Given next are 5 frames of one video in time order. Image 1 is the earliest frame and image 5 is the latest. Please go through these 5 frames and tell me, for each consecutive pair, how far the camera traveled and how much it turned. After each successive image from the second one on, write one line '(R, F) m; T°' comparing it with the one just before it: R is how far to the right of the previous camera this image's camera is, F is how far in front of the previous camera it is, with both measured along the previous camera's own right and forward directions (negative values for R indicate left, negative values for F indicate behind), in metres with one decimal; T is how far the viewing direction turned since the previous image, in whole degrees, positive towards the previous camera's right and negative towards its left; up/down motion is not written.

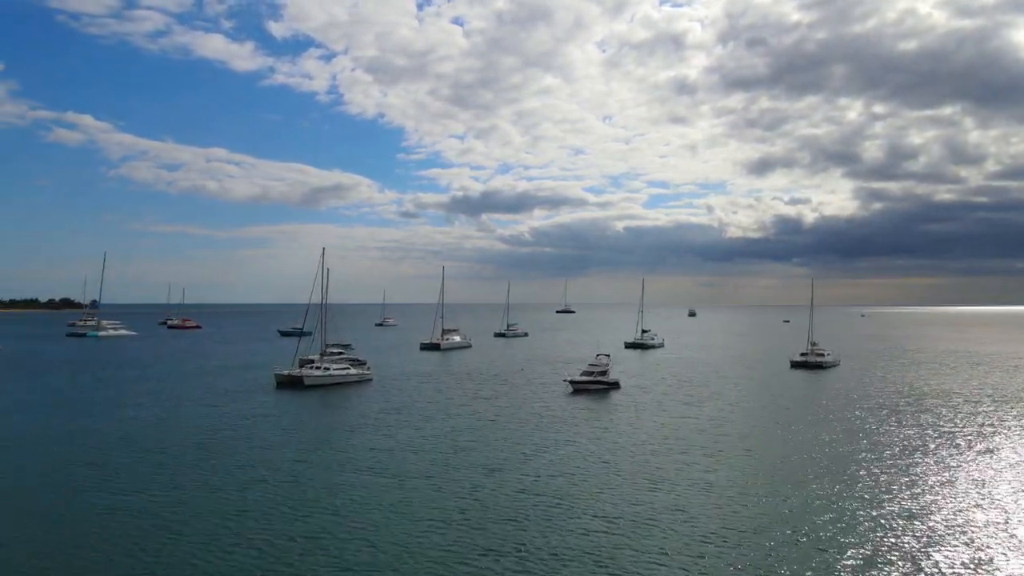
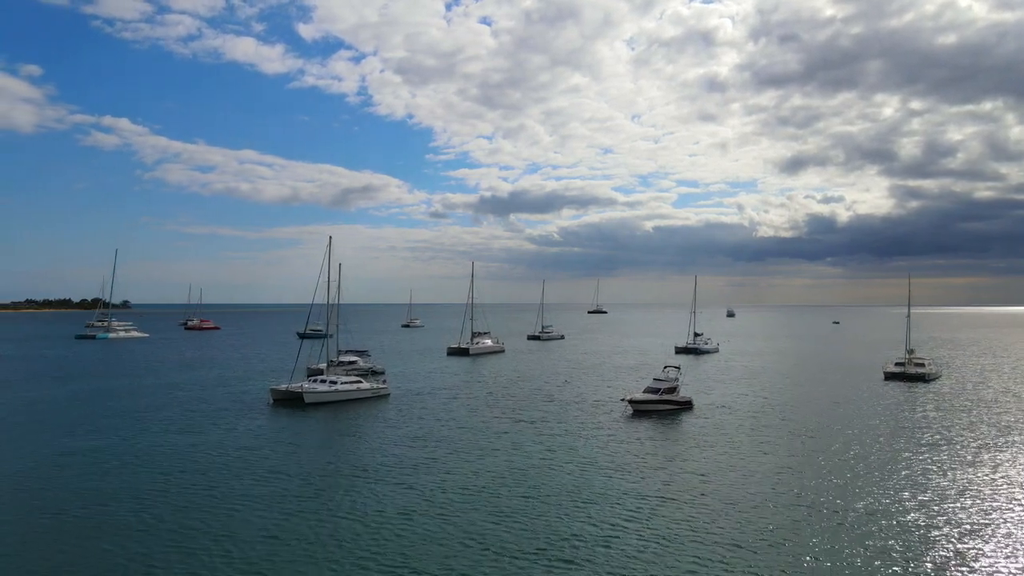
(-1.4, +11.3) m; -3°
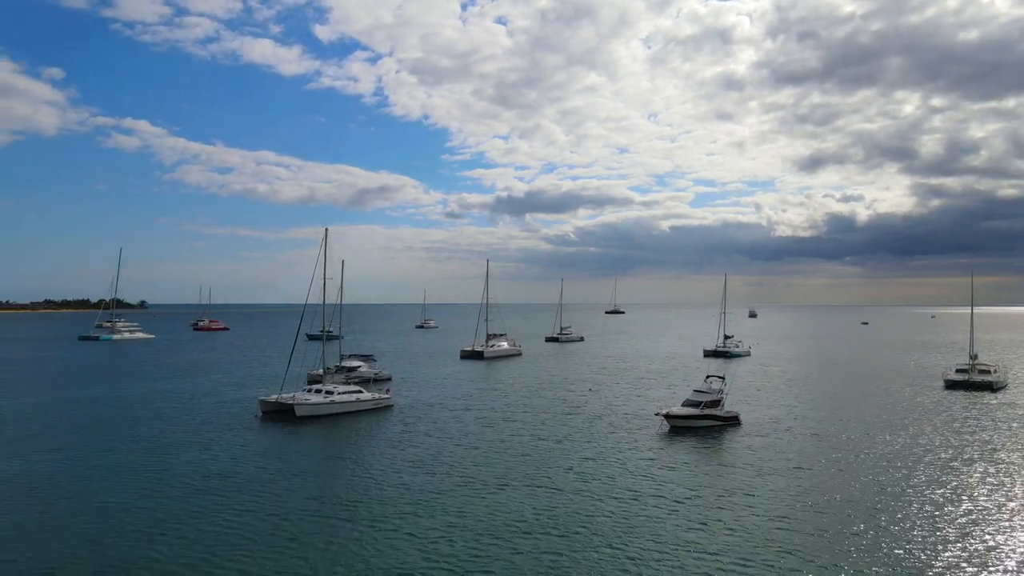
(-0.2, +6.0) m; -1°
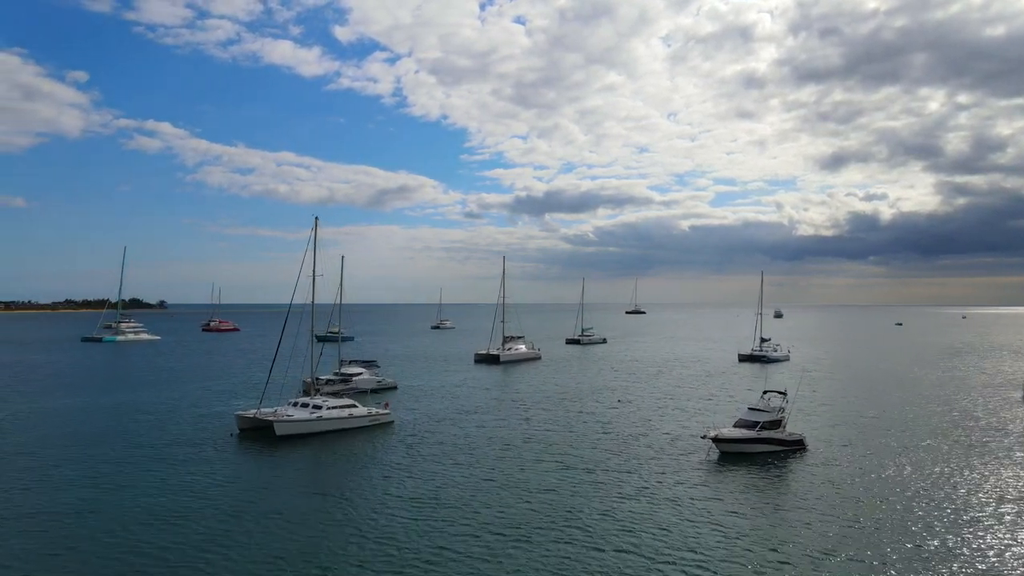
(0.0, +6.6) m; -2°
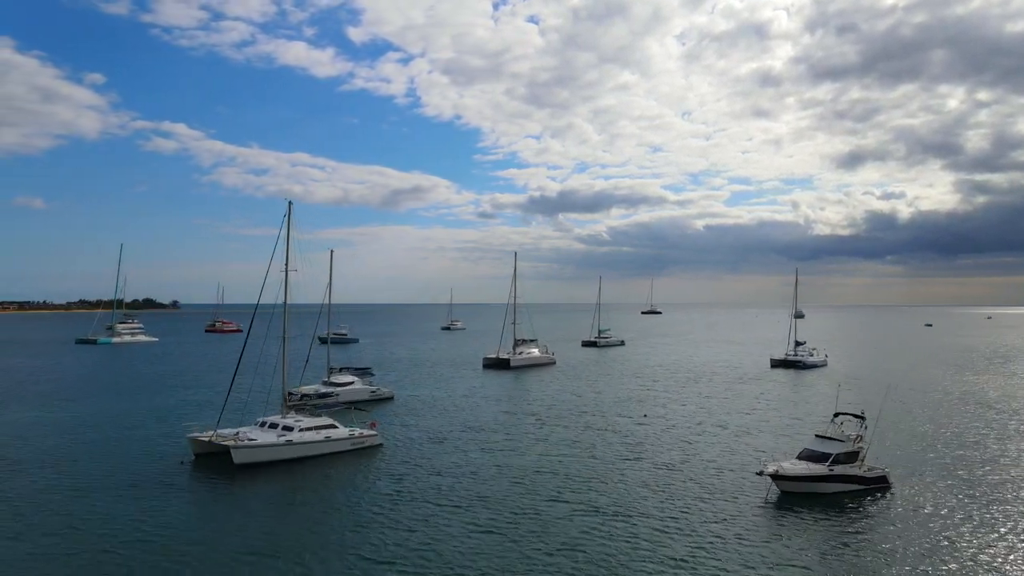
(+0.2, +6.7) m; -1°
